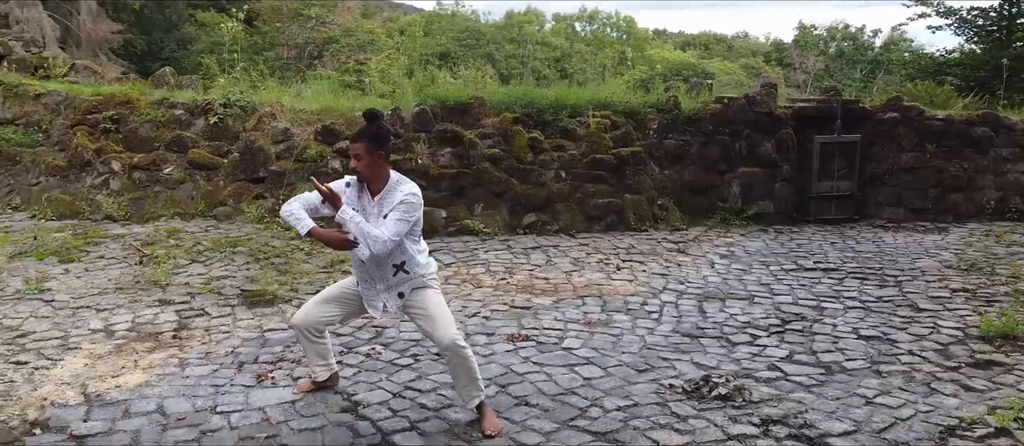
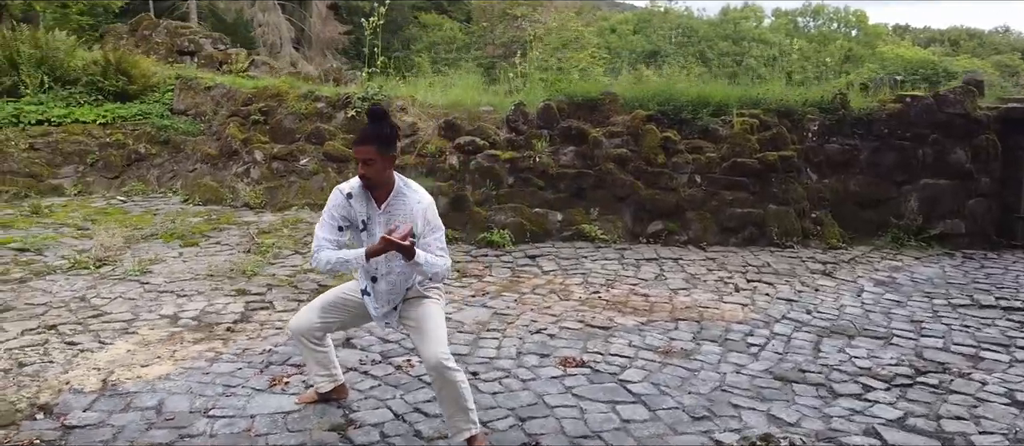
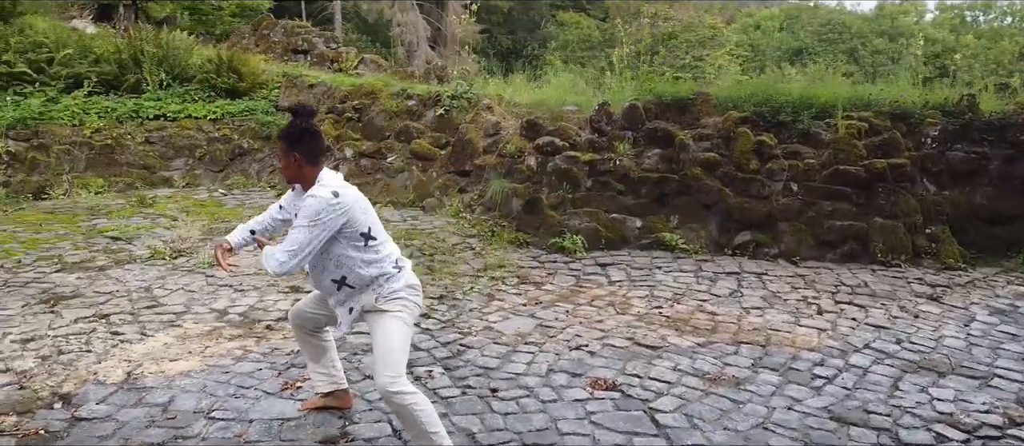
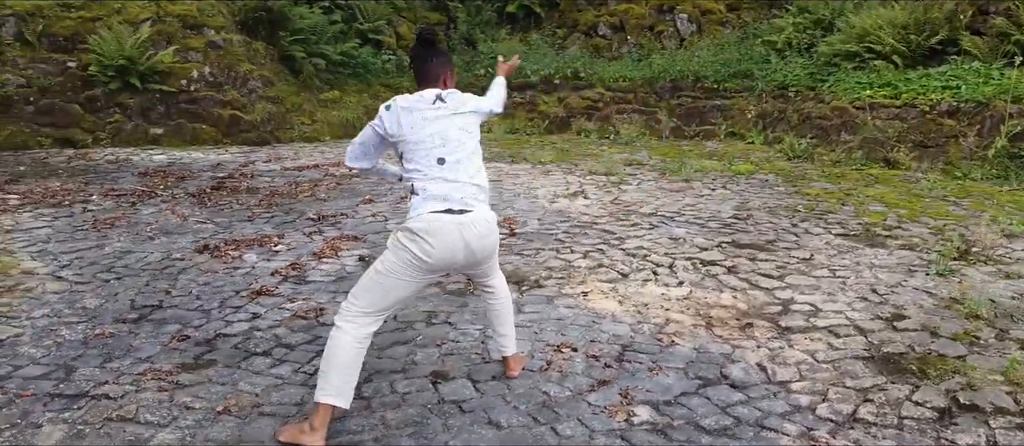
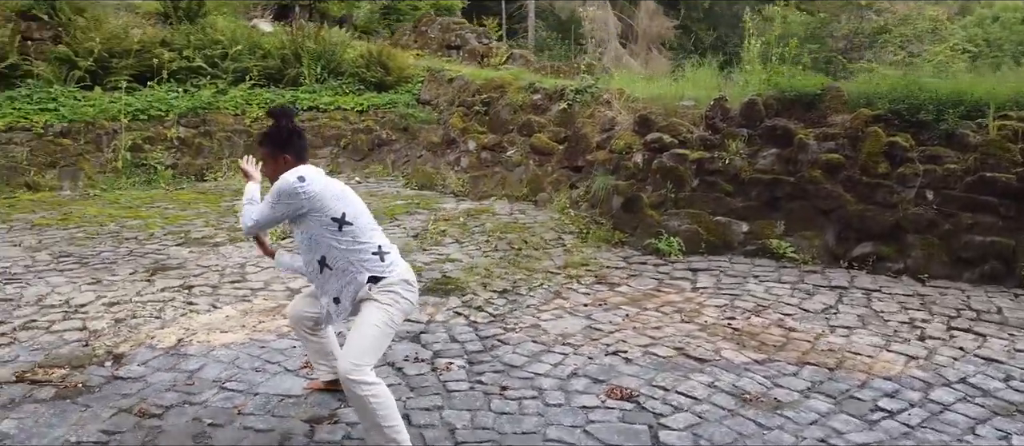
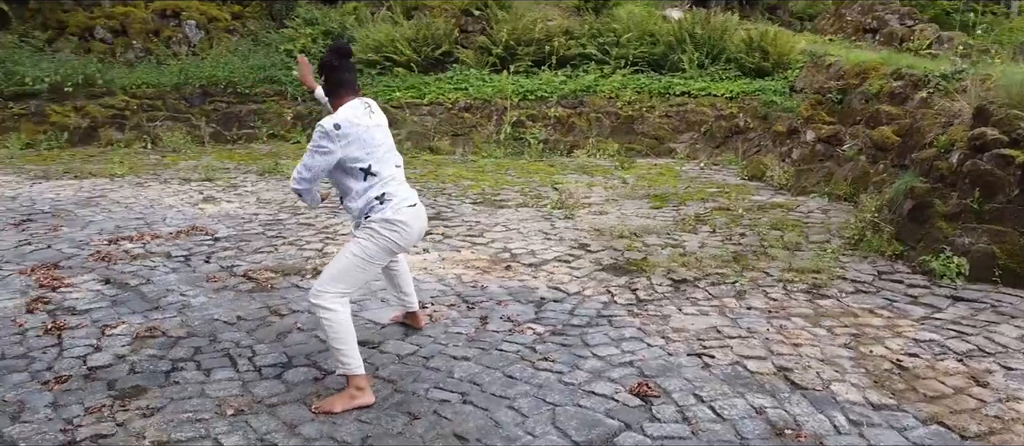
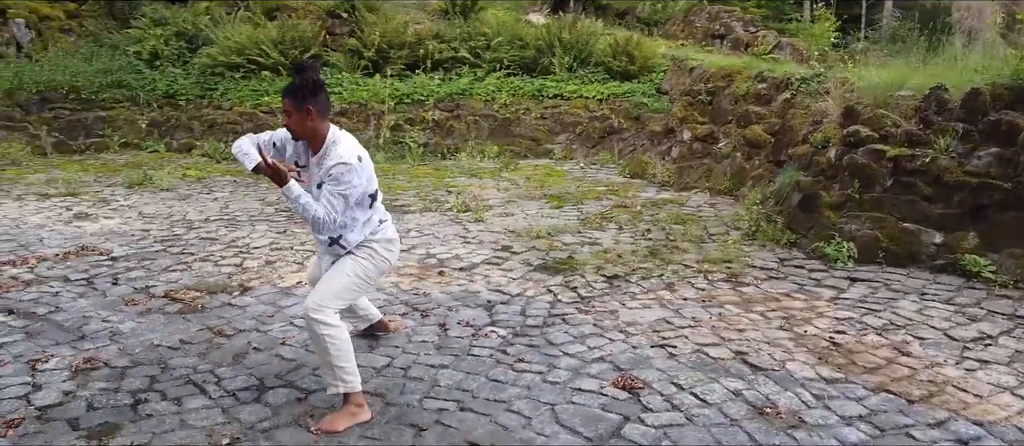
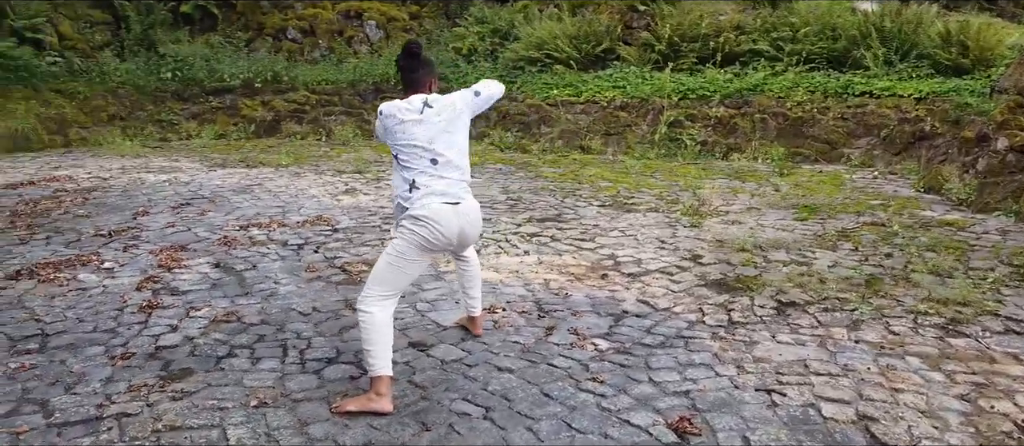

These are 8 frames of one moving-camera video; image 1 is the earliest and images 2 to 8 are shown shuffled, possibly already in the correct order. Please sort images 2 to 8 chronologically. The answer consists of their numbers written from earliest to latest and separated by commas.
2, 3, 5, 7, 6, 8, 4
